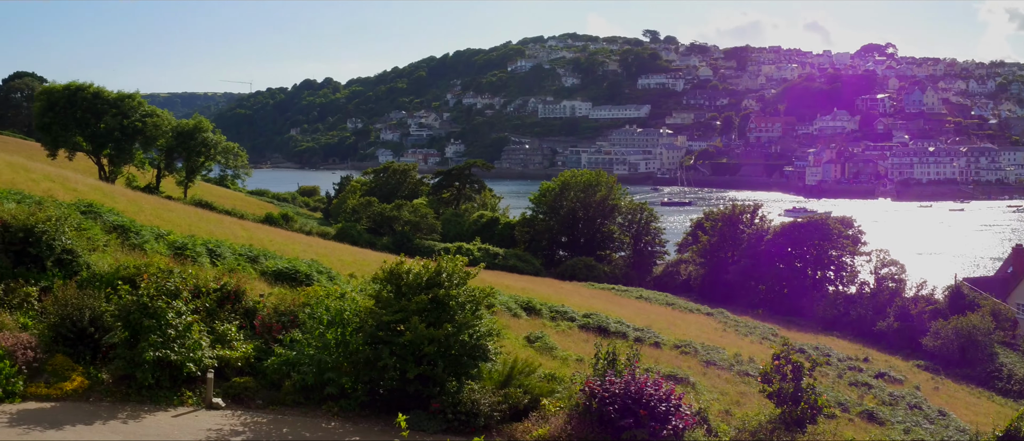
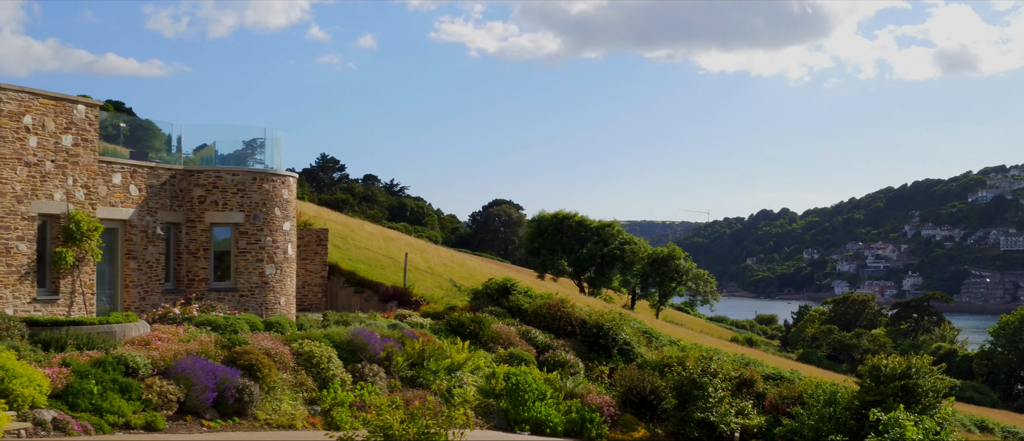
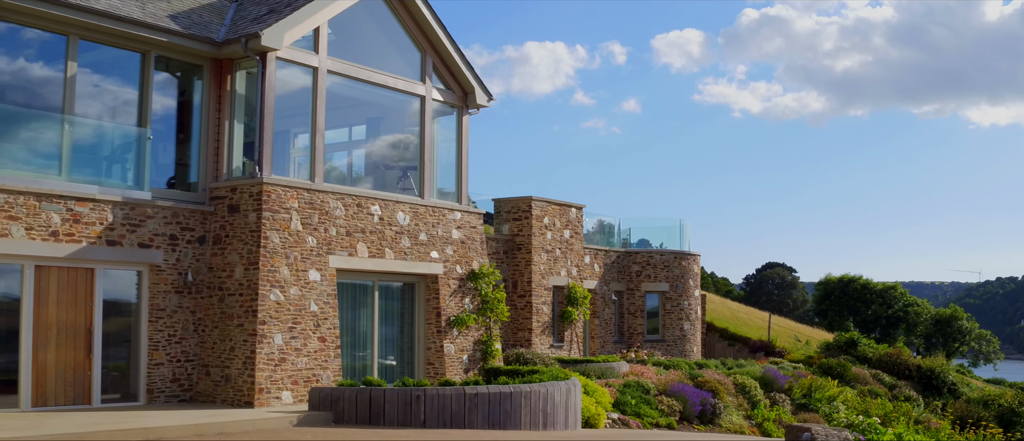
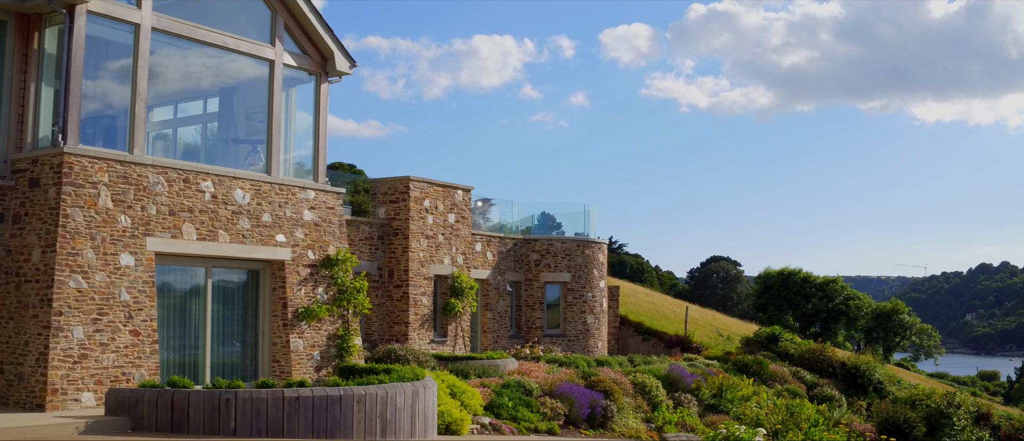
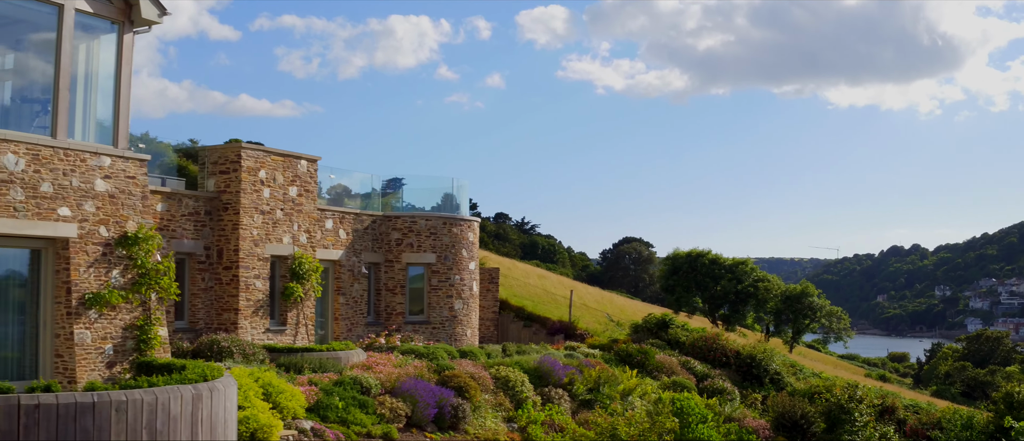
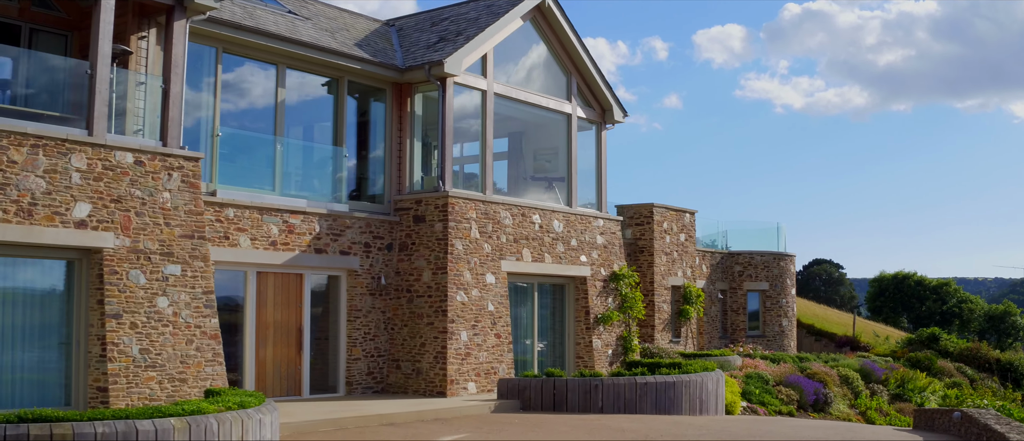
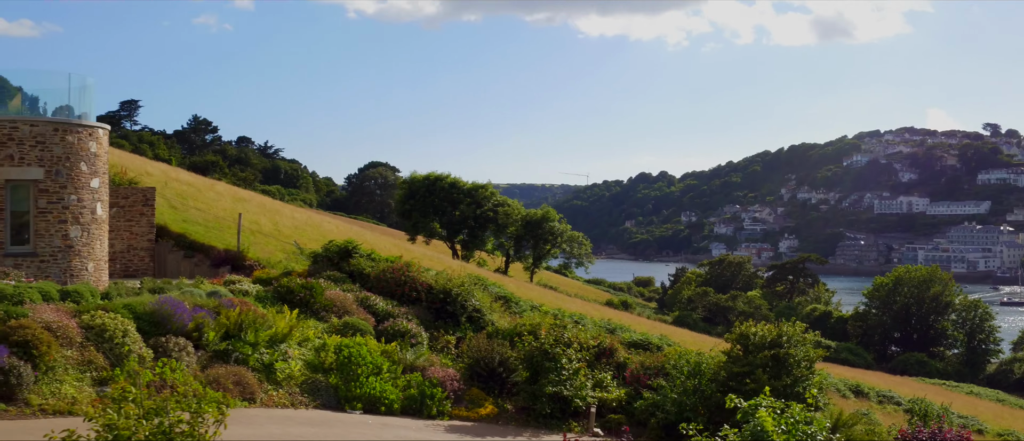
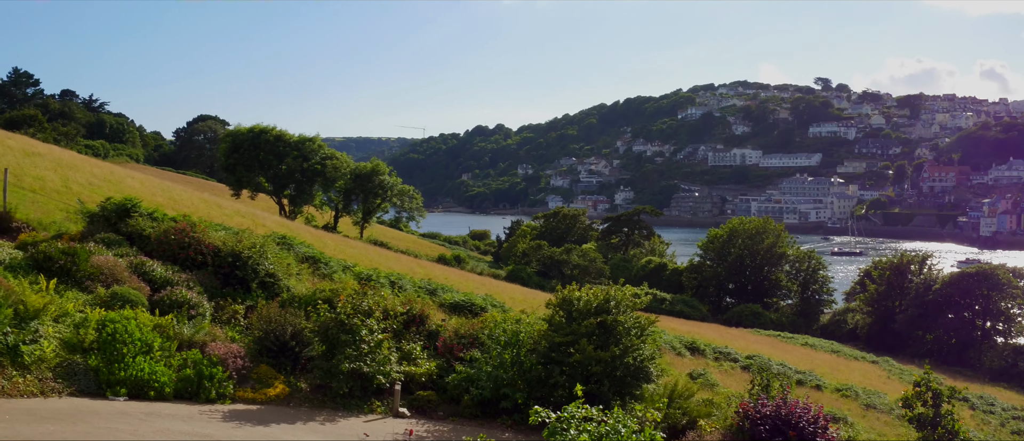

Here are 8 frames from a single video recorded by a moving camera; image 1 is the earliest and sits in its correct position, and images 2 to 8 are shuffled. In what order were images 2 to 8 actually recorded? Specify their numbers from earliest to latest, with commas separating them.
8, 7, 2, 5, 4, 3, 6
